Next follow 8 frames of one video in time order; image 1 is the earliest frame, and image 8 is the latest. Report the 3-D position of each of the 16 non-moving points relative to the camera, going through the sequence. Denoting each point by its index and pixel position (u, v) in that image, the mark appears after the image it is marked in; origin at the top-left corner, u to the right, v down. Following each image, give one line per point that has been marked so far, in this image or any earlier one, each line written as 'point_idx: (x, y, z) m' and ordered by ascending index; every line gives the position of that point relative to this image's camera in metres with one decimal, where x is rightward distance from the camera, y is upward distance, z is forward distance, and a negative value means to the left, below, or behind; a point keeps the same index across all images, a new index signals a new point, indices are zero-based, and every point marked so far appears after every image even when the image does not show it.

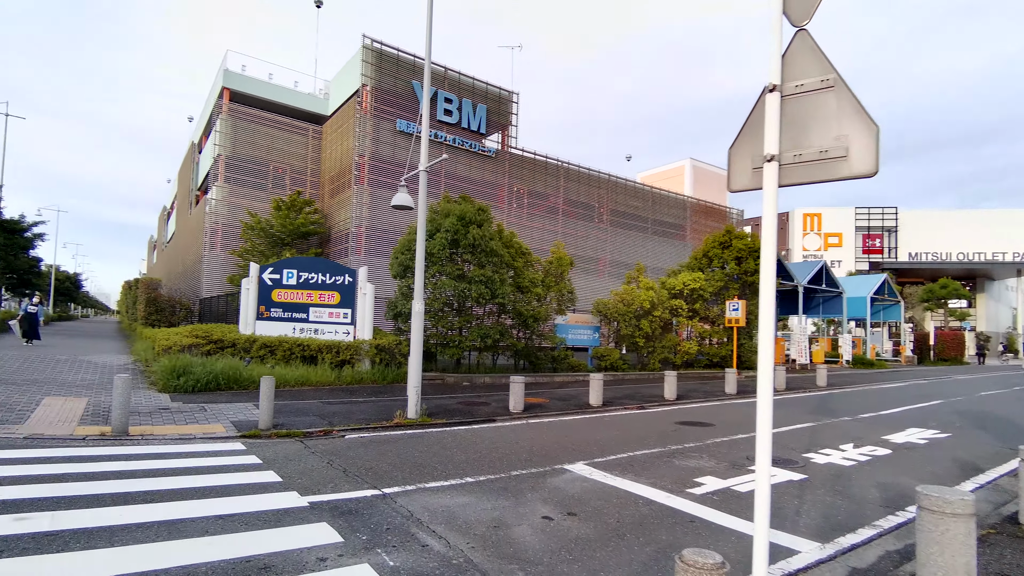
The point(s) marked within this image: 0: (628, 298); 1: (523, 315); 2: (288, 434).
0: (+3.9, -0.4, +18.9) m
1: (+0.3, -0.7, +15.3) m
2: (-3.4, -2.2, +8.4) m
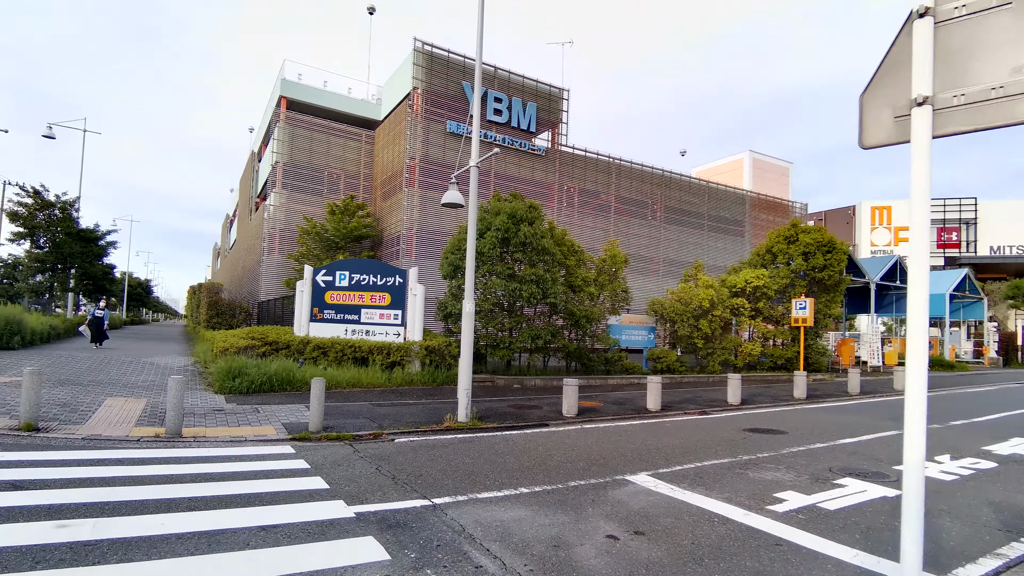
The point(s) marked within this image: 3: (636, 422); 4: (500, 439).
0: (+5.6, -0.3, +18.0) m
1: (+1.7, -0.7, +14.8) m
2: (-2.6, -2.2, +8.2) m
3: (+2.4, -2.6, +11.0) m
4: (-0.2, -2.3, +8.6) m
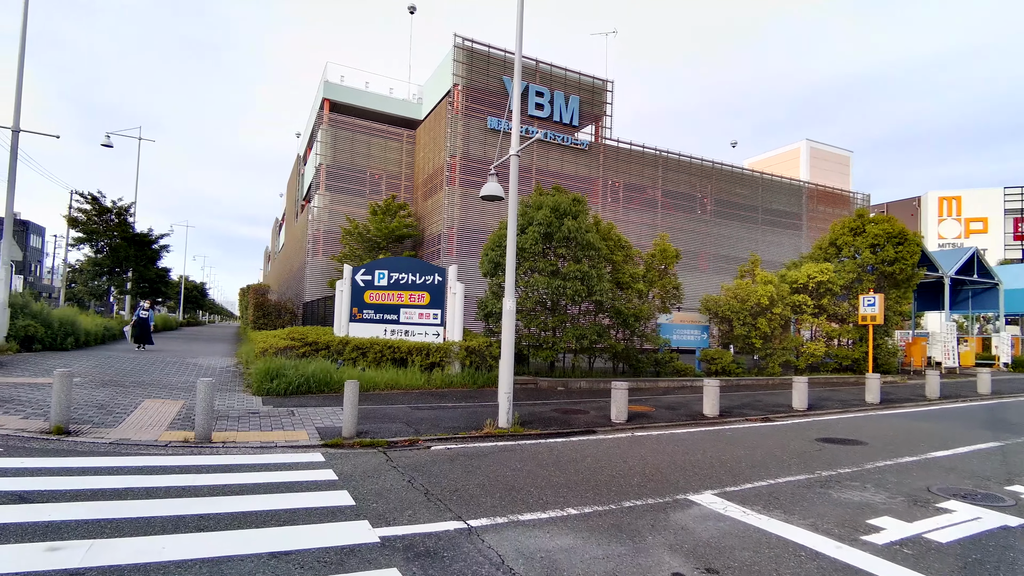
0: (+6.9, -0.2, +16.8) m
1: (+2.8, -0.6, +13.9) m
2: (-1.9, -2.1, +7.7) m
3: (+3.2, -2.5, +10.1) m
4: (+0.5, -2.3, +7.9) m
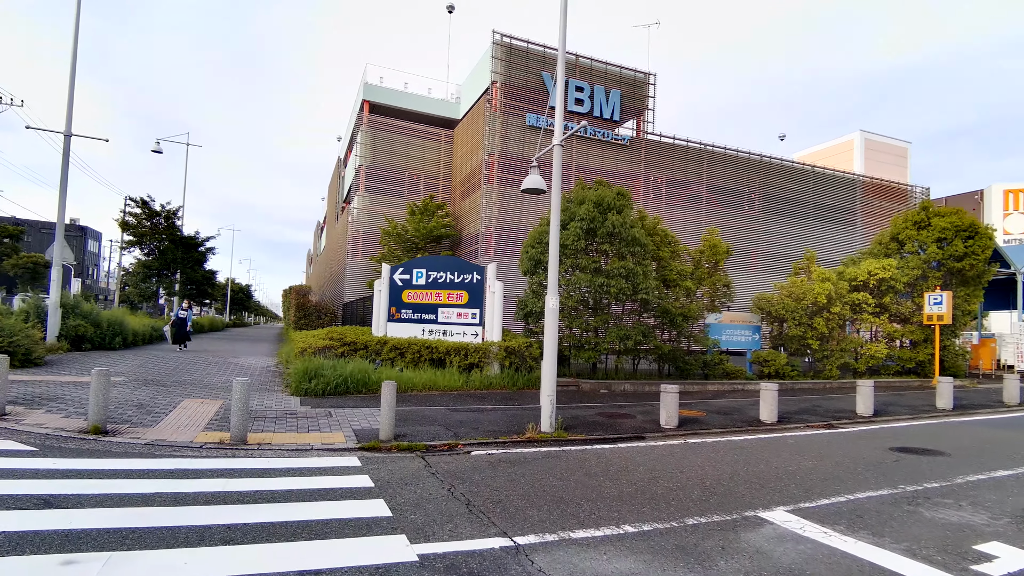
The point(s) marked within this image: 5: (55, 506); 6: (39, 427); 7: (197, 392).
0: (+8.1, -0.1, +15.9) m
1: (+3.7, -0.6, +13.2) m
2: (-1.4, -2.1, +7.4) m
3: (+4.0, -2.5, +9.4) m
4: (+1.1, -2.2, +7.4) m
5: (-3.5, -1.7, +4.3) m
6: (-6.0, -1.8, +7.1) m
7: (-5.9, -2.0, +10.6) m
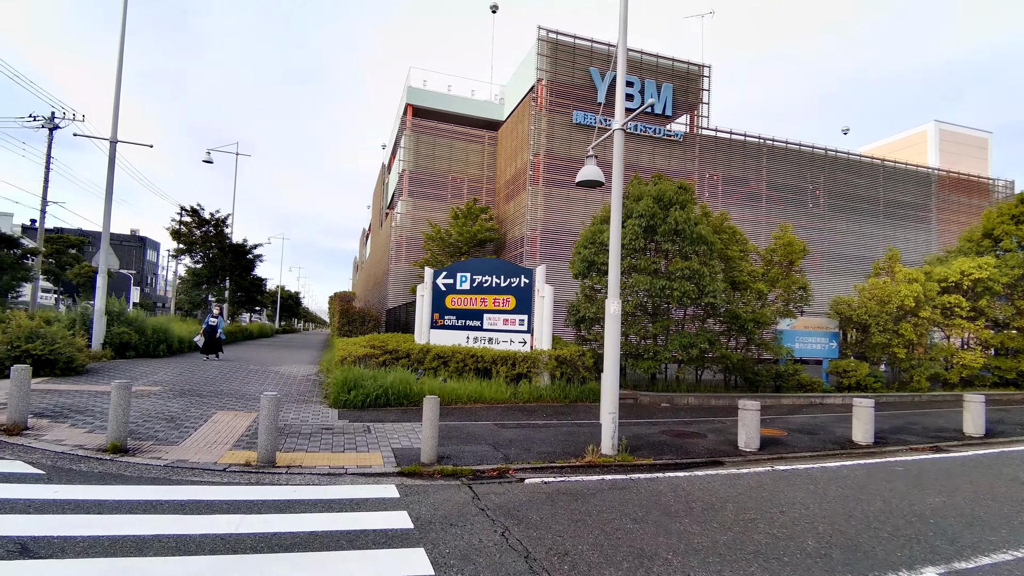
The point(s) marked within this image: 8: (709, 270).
0: (+9.4, -0.2, +14.3) m
1: (+4.8, -0.7, +12.0) m
2: (-0.7, -2.1, +6.5) m
3: (+4.8, -2.5, +8.1) m
4: (+1.7, -2.2, +6.3) m
5: (-3.1, -1.7, +3.6) m
6: (-5.4, -1.8, +6.6) m
7: (-5.0, -2.1, +10.0) m
8: (+4.0, +0.4, +11.2) m
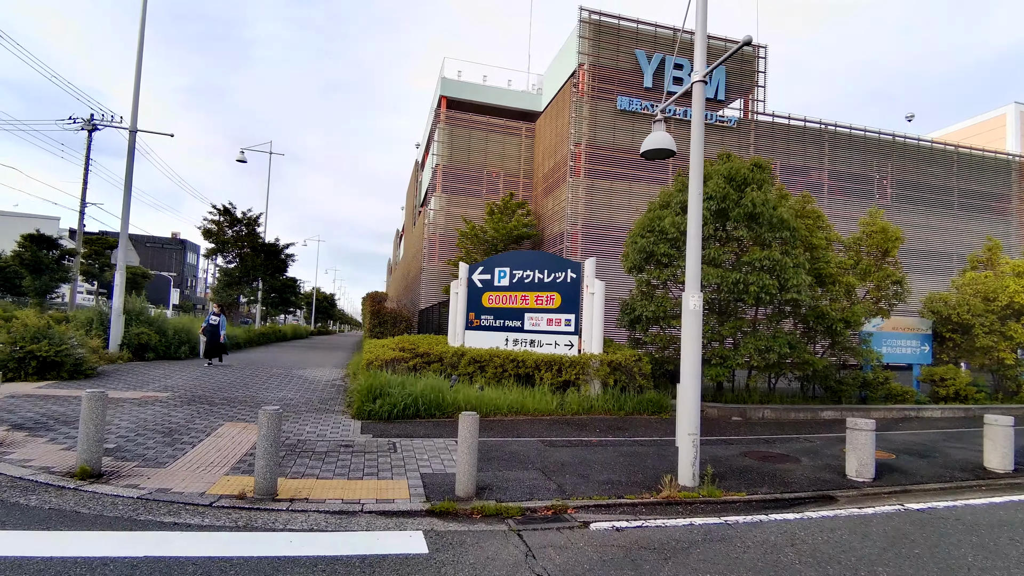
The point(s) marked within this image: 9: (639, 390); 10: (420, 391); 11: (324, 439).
0: (+10.3, -0.1, +12.3) m
1: (+5.7, -0.6, +10.2) m
2: (-0.1, -2.0, +5.1) m
3: (+5.4, -2.4, +6.4) m
4: (+2.3, -2.1, +4.8) m
5: (-2.7, -1.6, +2.3) m
6: (-4.8, -1.7, +5.5) m
7: (-4.2, -2.0, +8.9) m
8: (+4.8, +0.5, +9.6) m
9: (+2.4, -1.9, +10.7) m
10: (-1.5, -1.7, +9.2) m
11: (-2.5, -2.0, +7.5) m
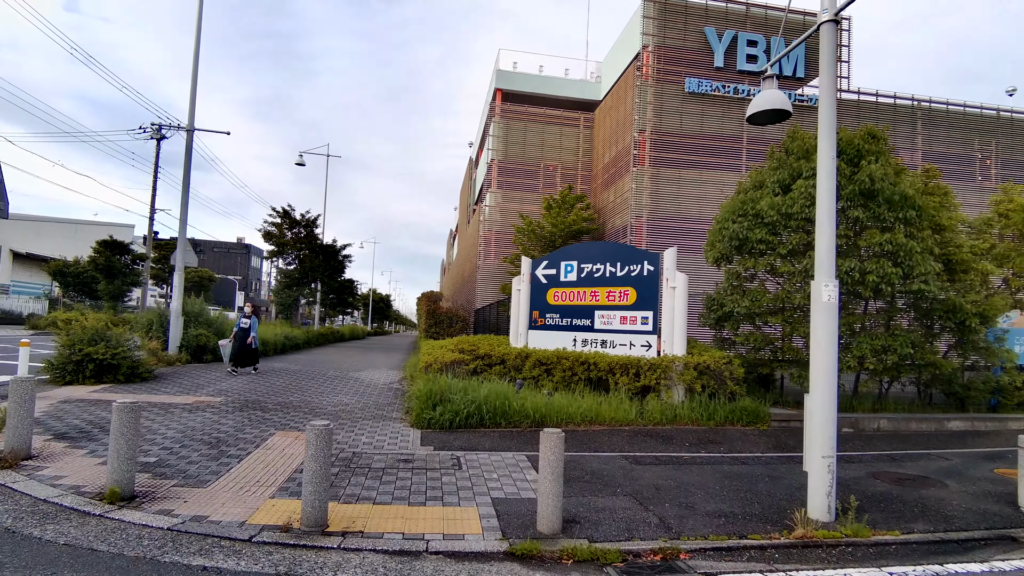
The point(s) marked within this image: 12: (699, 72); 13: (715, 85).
0: (+11.7, +0.1, +10.3) m
1: (+6.8, -0.4, +8.7) m
2: (+0.6, -1.9, +4.0) m
3: (+6.2, -2.2, +4.8) m
4: (+2.9, -2.0, +3.5) m
5: (-2.2, -1.5, +1.6) m
6: (-4.0, -1.7, +4.9) m
7: (-3.2, -1.9, +8.2) m
8: (+5.9, +0.6, +8.1) m
9: (+3.6, -1.8, +9.4) m
10: (-0.4, -1.6, +8.3) m
11: (-1.6, -2.0, +6.7) m
12: (+6.6, +7.6, +19.8) m
13: (+7.0, +7.0, +19.4) m
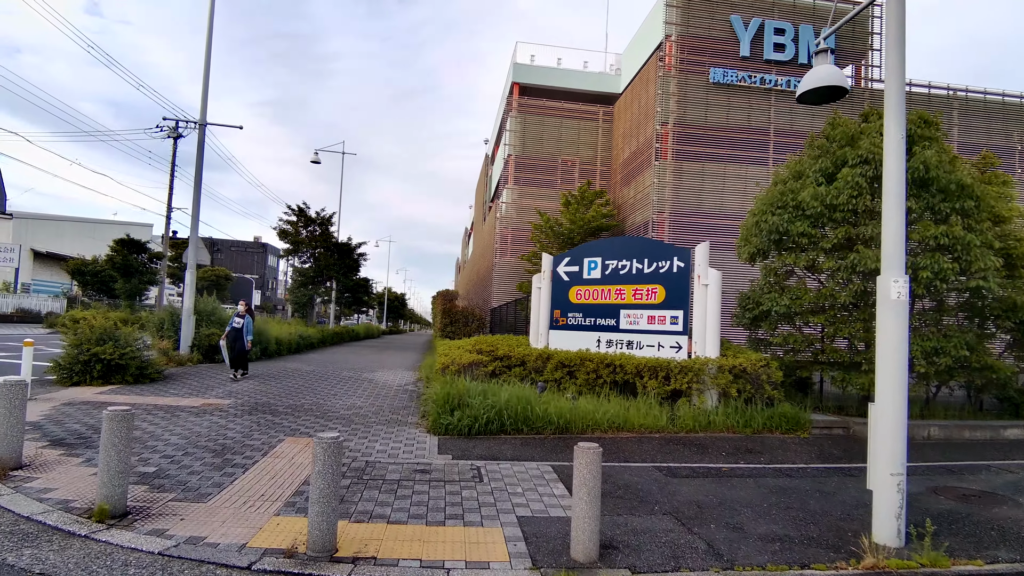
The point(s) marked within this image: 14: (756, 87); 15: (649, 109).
0: (+12.0, +0.2, +9.4) m
1: (+7.2, -0.4, +8.0) m
2: (+0.8, -1.9, +3.5) m
3: (+6.5, -2.2, +4.2) m
4: (+3.1, -2.0, +2.9) m
5: (-2.1, -1.5, +1.1) m
6: (-3.8, -1.7, +4.5) m
7: (-2.8, -1.9, +7.8) m
8: (+6.2, +0.7, +7.4) m
9: (+4.0, -1.8, +8.8) m
10: (-0.1, -1.6, +7.8) m
11: (-1.3, -1.9, +6.2) m
12: (+7.2, +7.7, +19.1) m
13: (+7.6, +7.1, +18.7) m
14: (+8.2, +6.8, +18.8) m
15: (+4.7, +6.2, +19.3) m
